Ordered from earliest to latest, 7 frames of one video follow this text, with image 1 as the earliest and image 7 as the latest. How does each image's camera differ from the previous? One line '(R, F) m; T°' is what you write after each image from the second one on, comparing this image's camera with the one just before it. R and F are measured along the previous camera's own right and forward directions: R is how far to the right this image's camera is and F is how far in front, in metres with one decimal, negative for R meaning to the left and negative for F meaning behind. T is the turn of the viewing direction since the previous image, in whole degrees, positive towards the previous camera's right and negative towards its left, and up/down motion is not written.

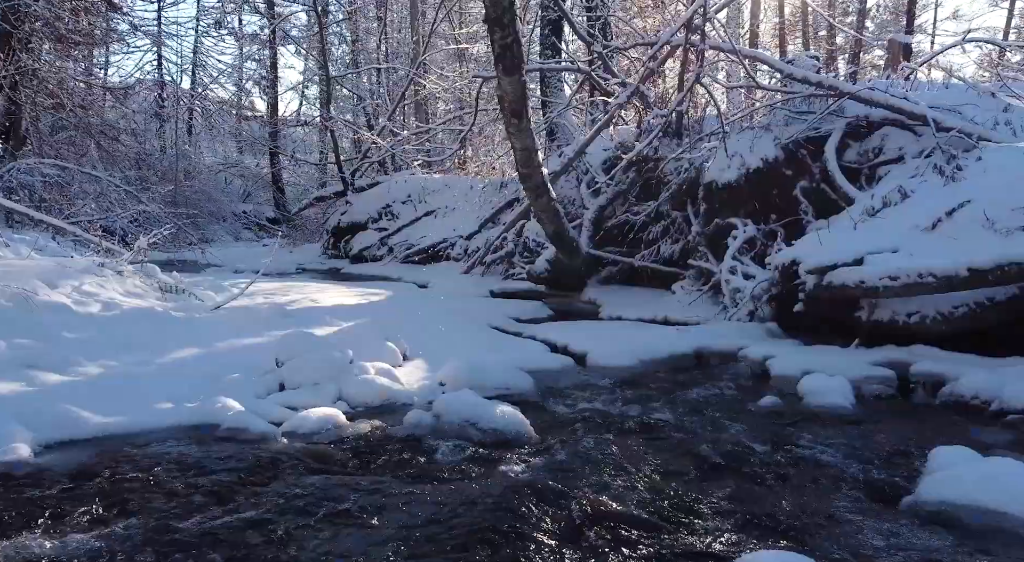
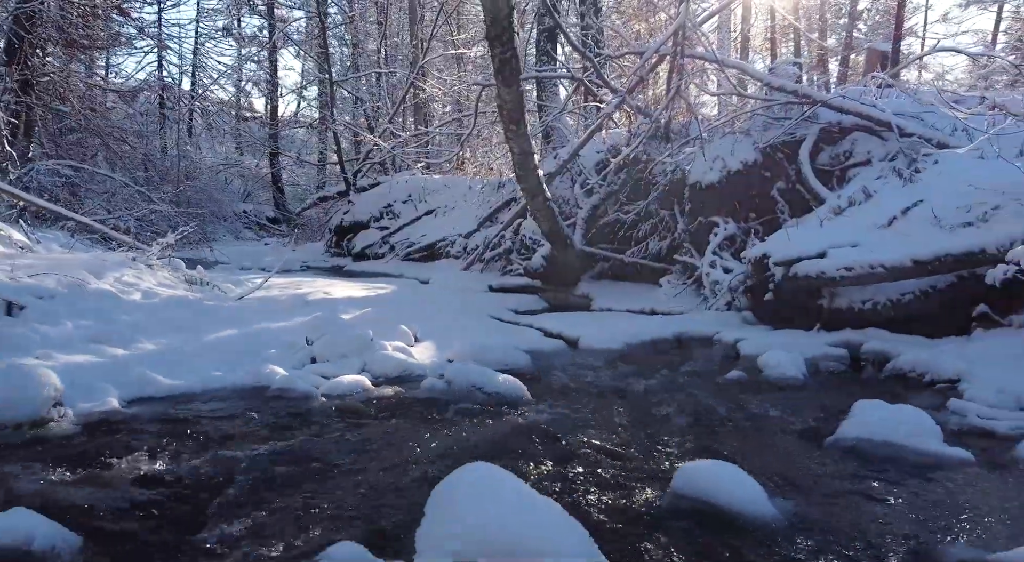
(0.0, -0.9) m; 0°
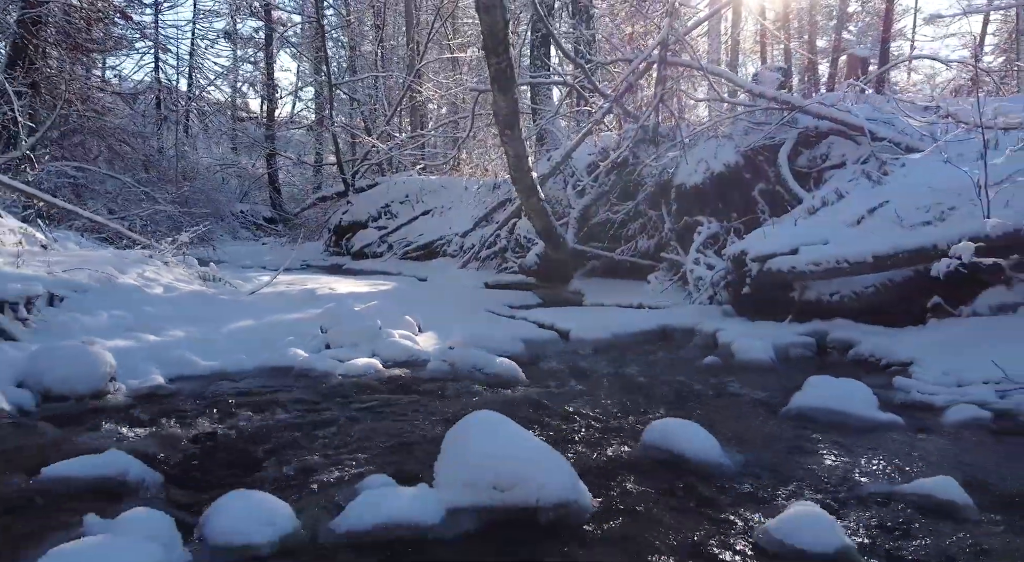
(0.0, -0.7) m; 0°
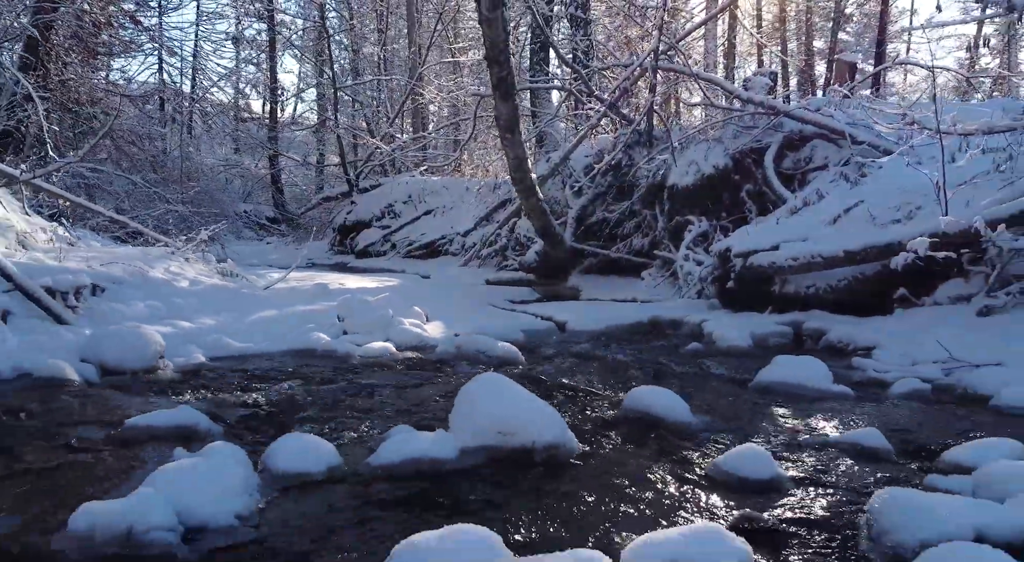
(0.0, -0.7) m; 0°
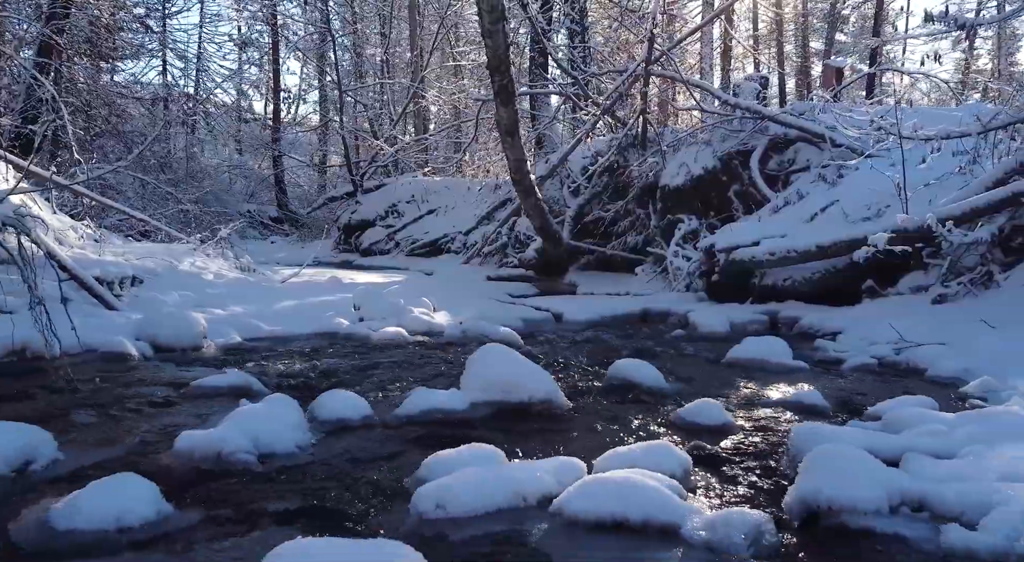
(0.0, -0.8) m; 0°
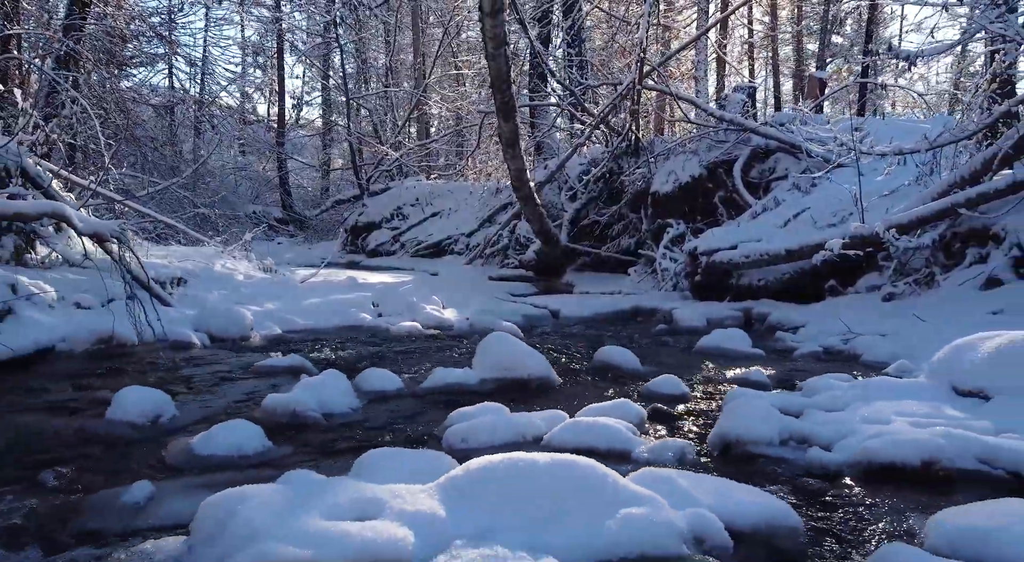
(0.0, -1.1) m; 0°
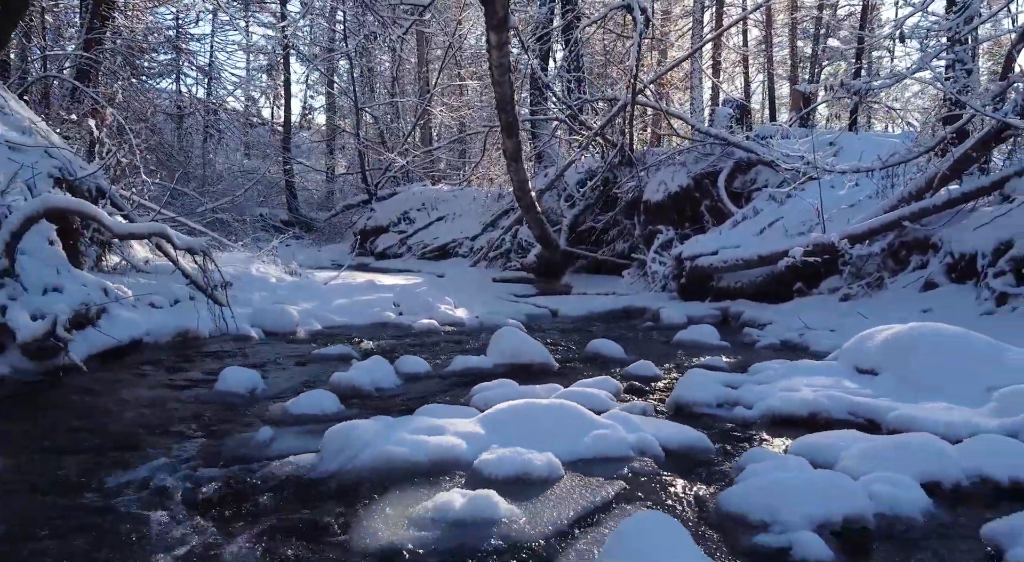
(-0.1, -1.4) m; 0°
